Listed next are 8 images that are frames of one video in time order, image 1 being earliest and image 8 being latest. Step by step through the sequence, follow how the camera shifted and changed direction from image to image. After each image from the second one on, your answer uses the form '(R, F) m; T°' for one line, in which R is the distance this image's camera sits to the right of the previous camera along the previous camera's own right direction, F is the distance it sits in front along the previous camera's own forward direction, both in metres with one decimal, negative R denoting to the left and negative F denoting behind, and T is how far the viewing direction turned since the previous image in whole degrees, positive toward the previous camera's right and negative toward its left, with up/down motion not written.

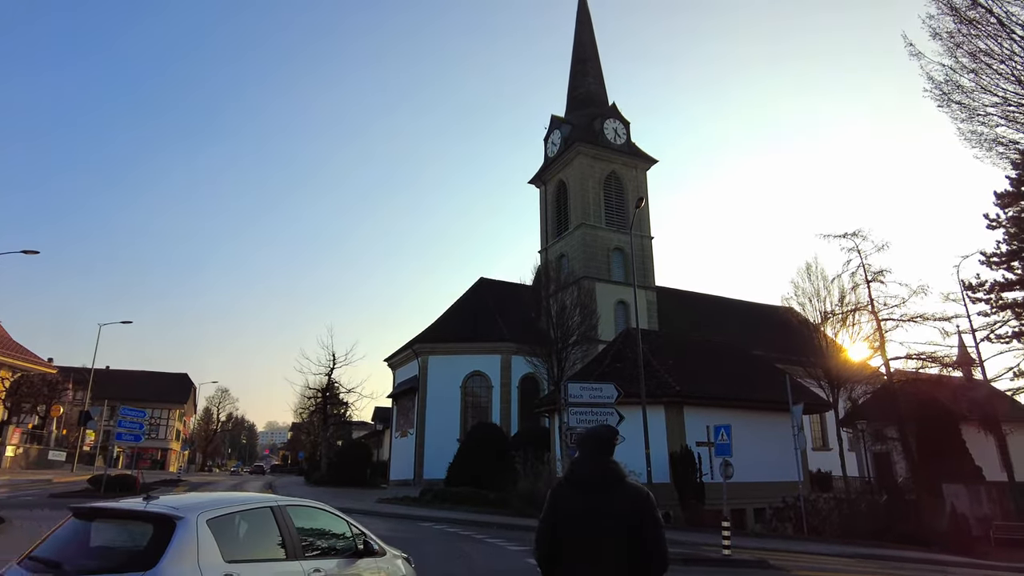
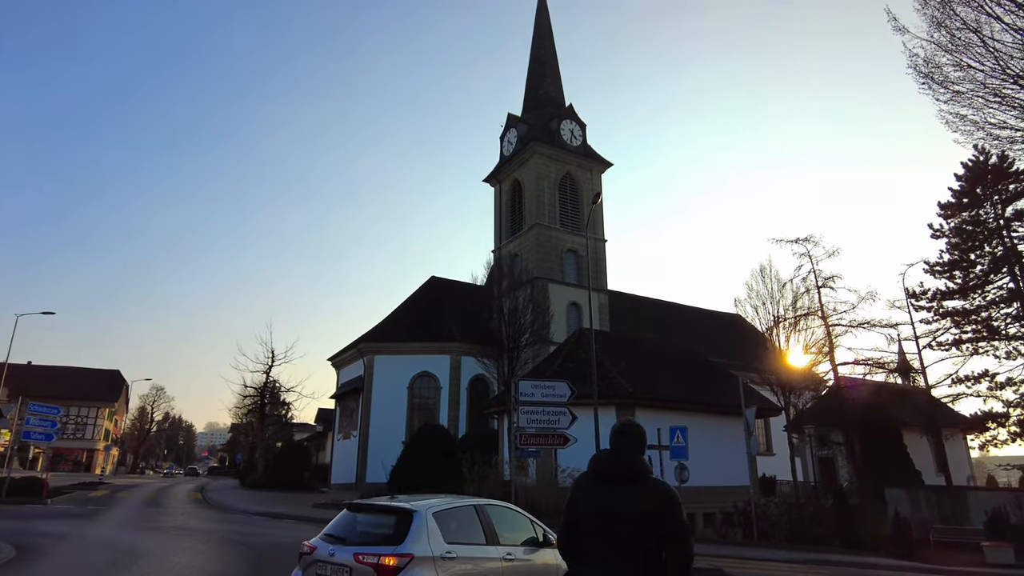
(+0.1, +0.9) m; +4°
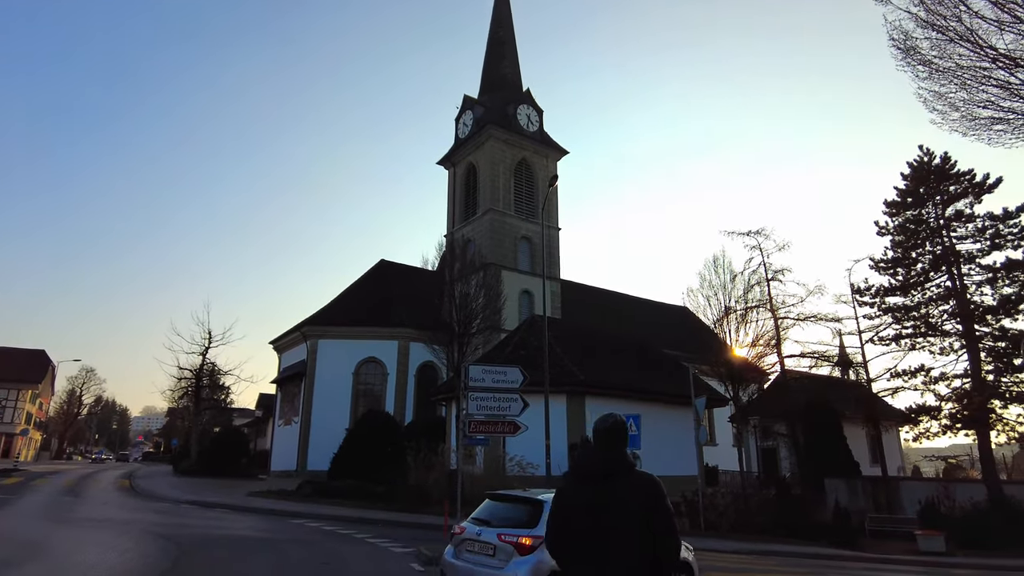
(0.0, +0.6) m; +4°
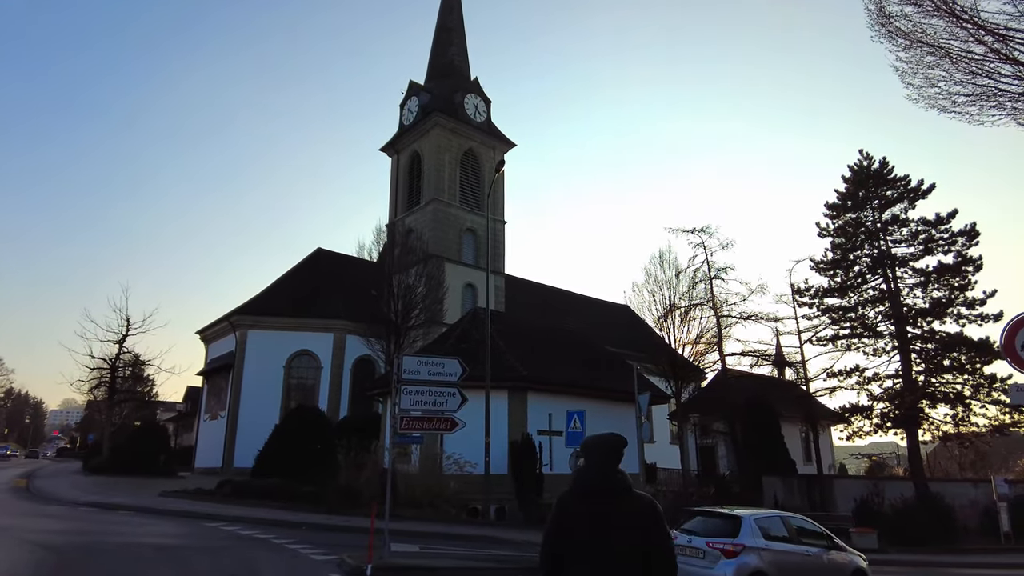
(+0.1, +0.9) m; +5°
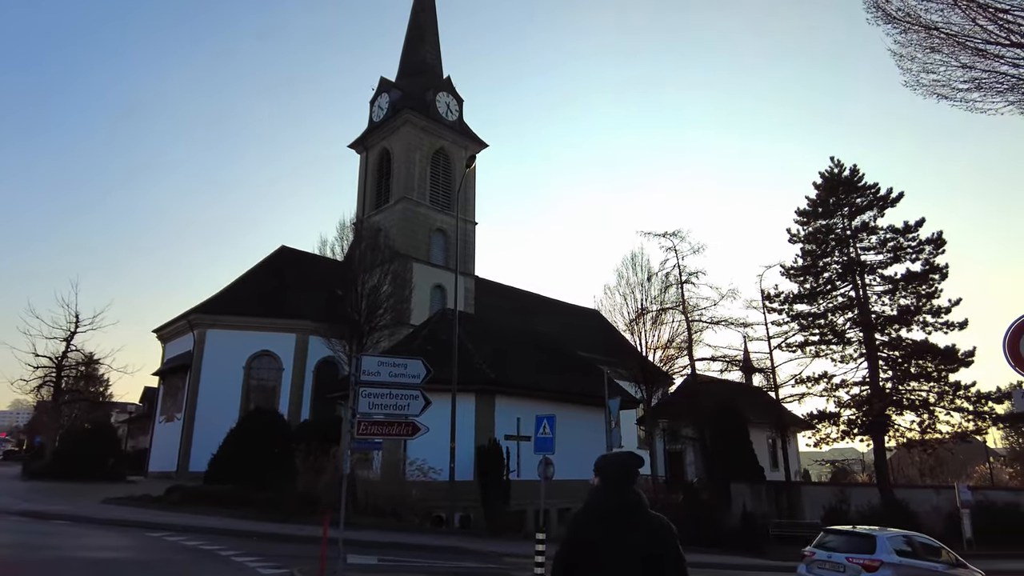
(0.0, +0.6) m; +3°
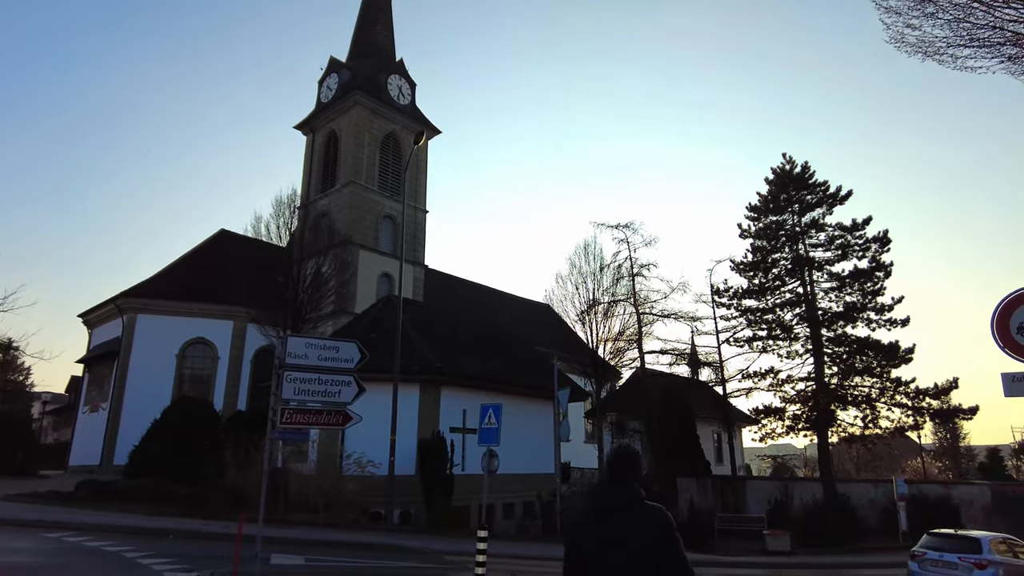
(+0.1, +0.8) m; +4°
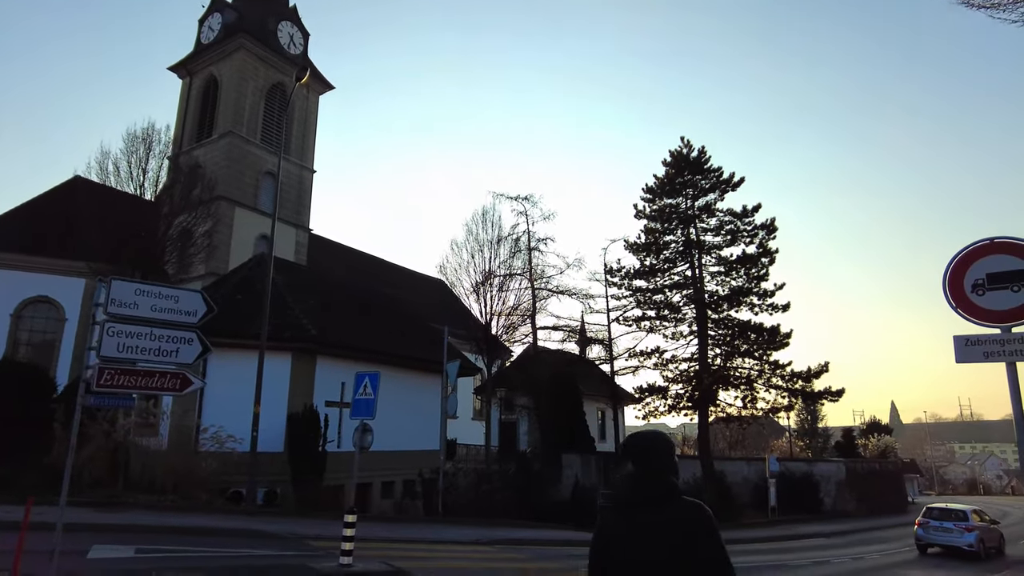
(+0.1, +1.1) m; +9°
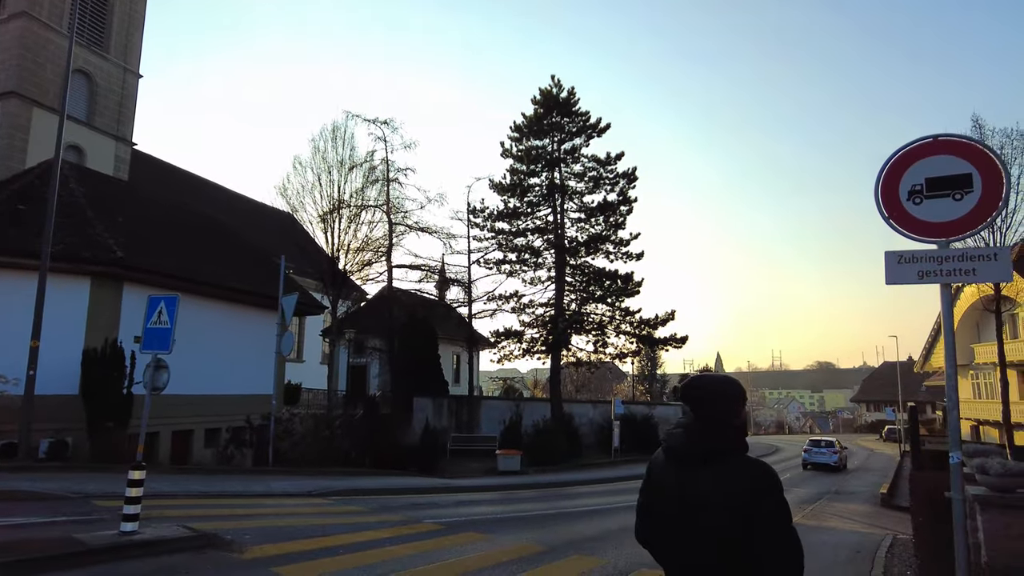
(+0.2, +1.2) m; +12°
